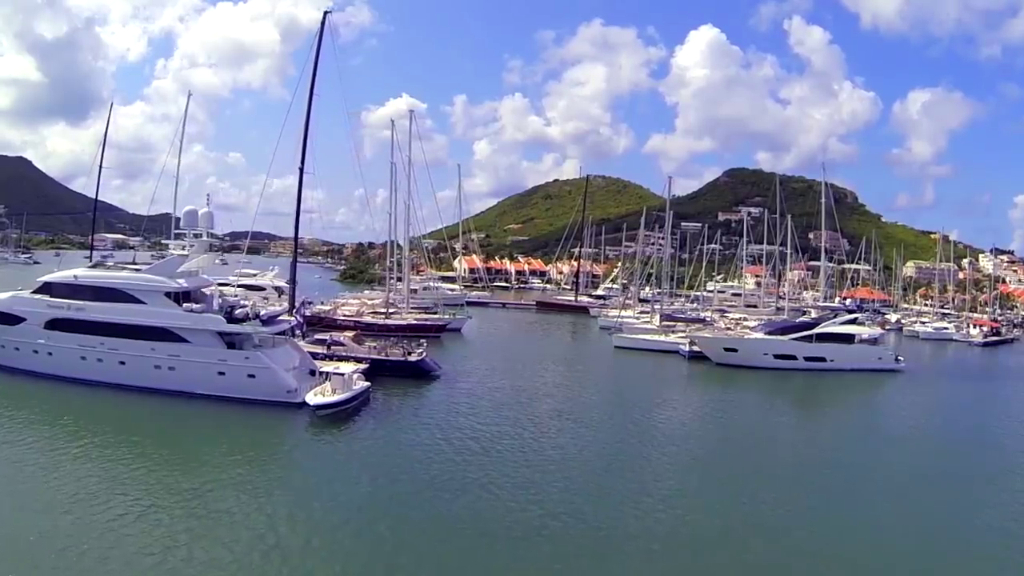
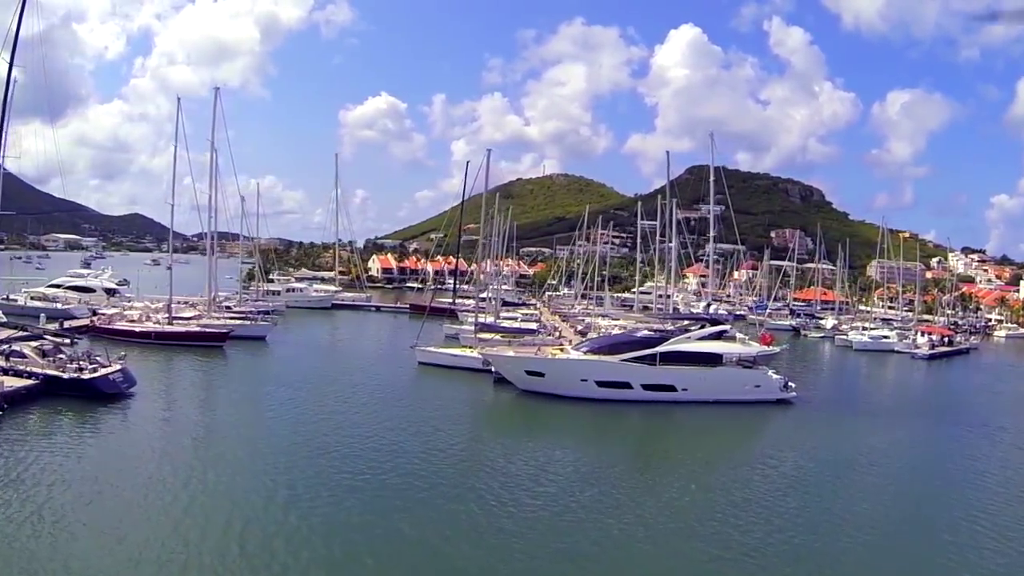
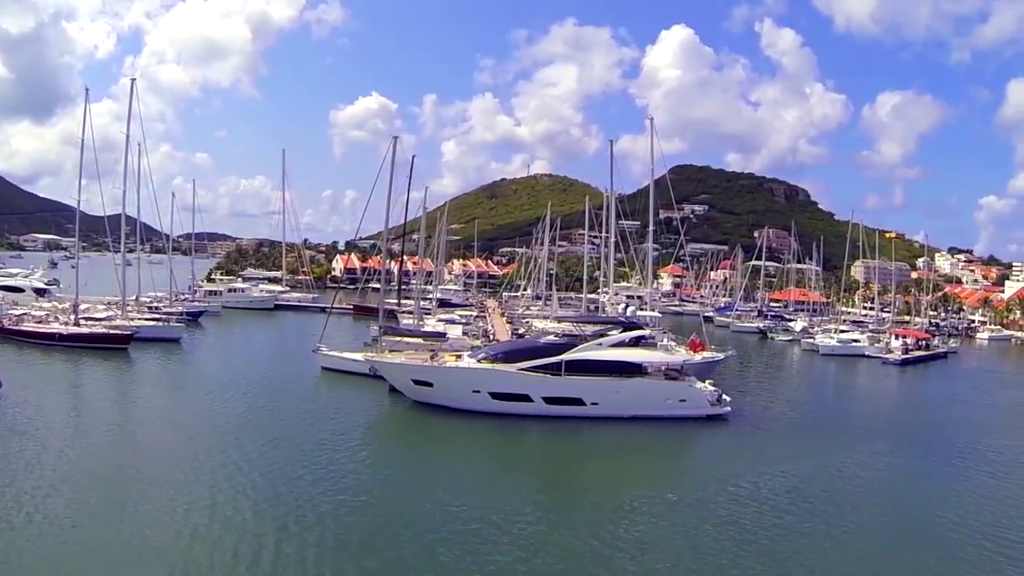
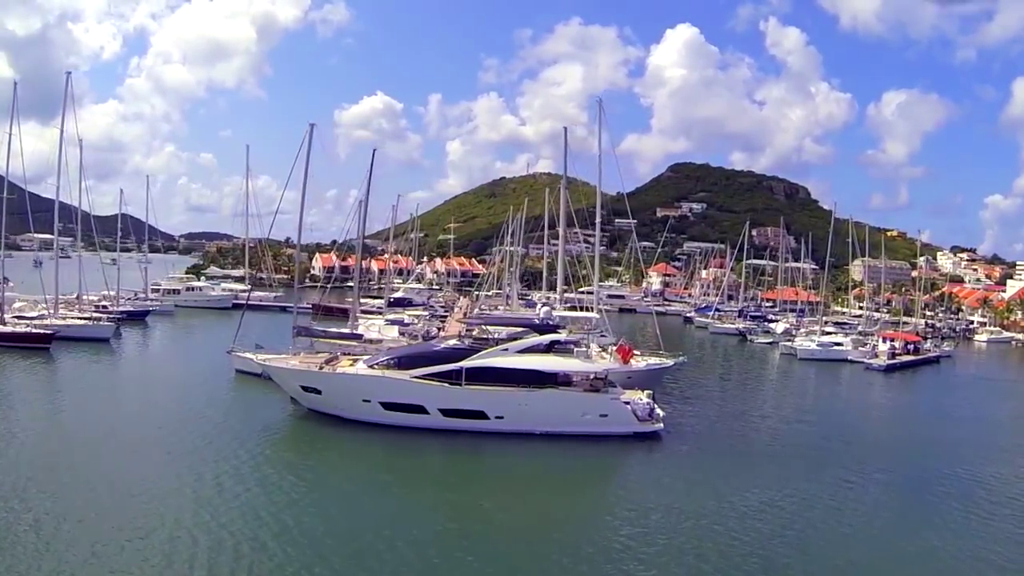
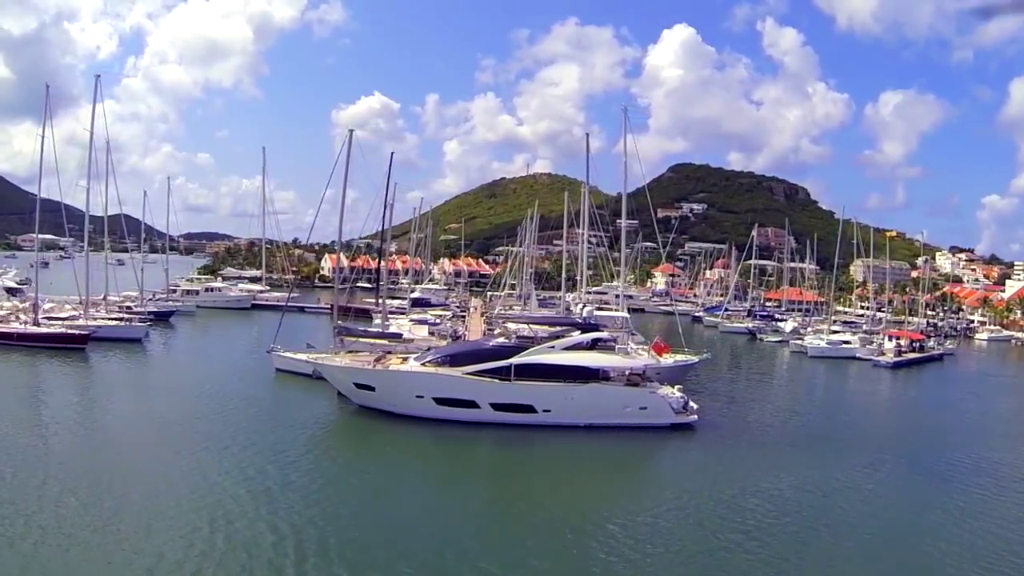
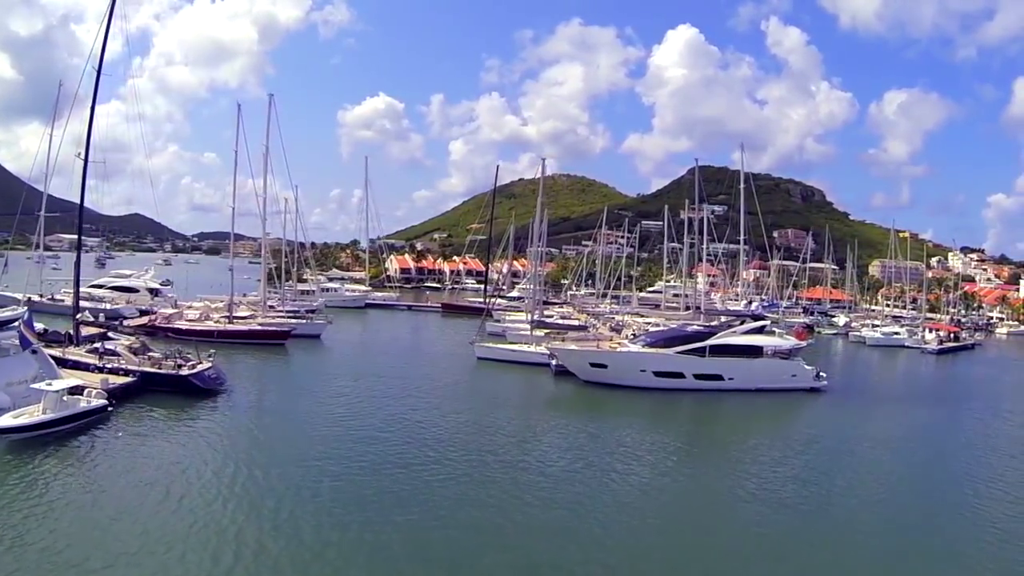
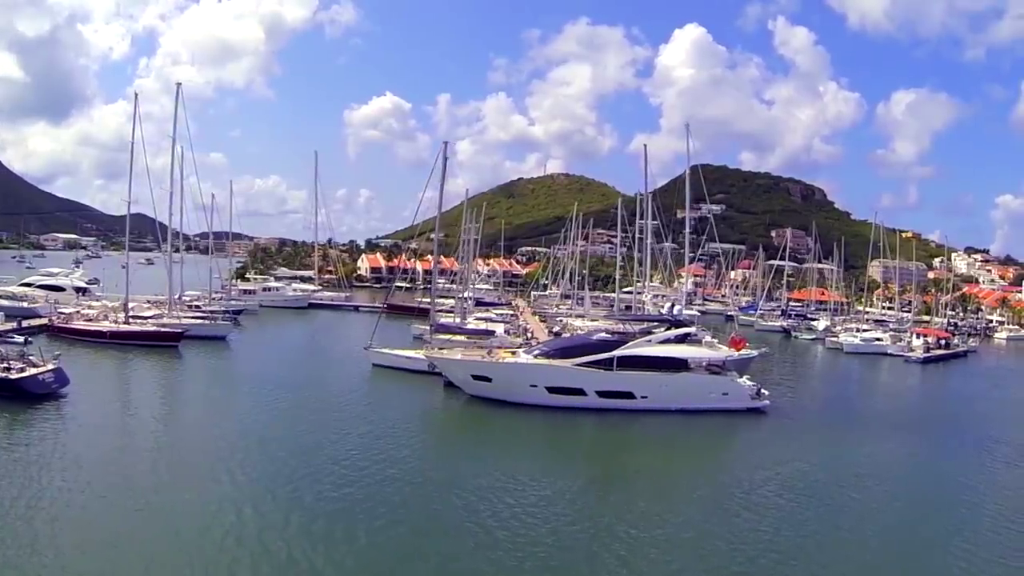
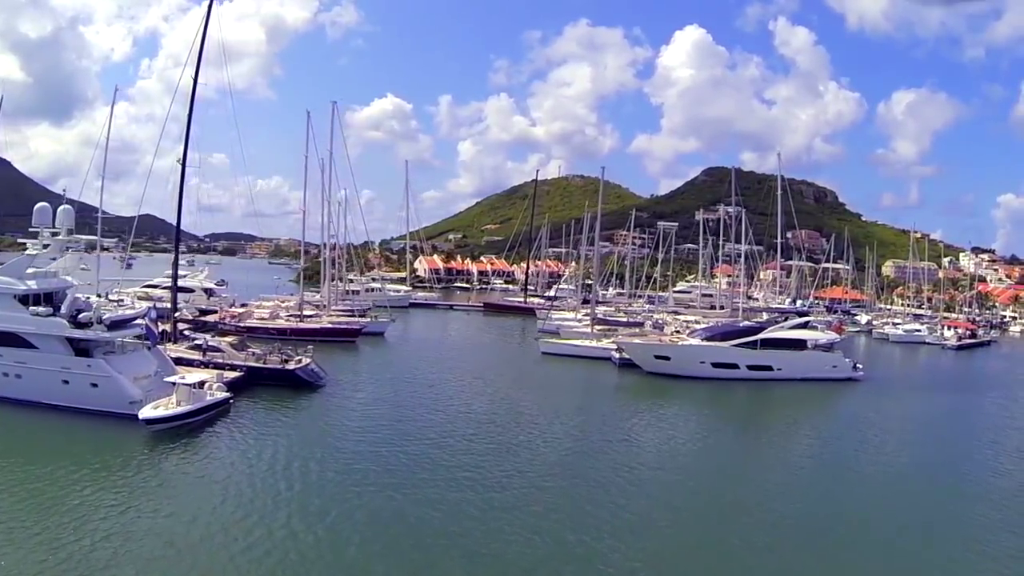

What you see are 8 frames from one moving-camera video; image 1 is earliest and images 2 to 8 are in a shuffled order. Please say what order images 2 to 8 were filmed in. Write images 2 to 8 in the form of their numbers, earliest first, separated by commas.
8, 6, 2, 7, 3, 5, 4
